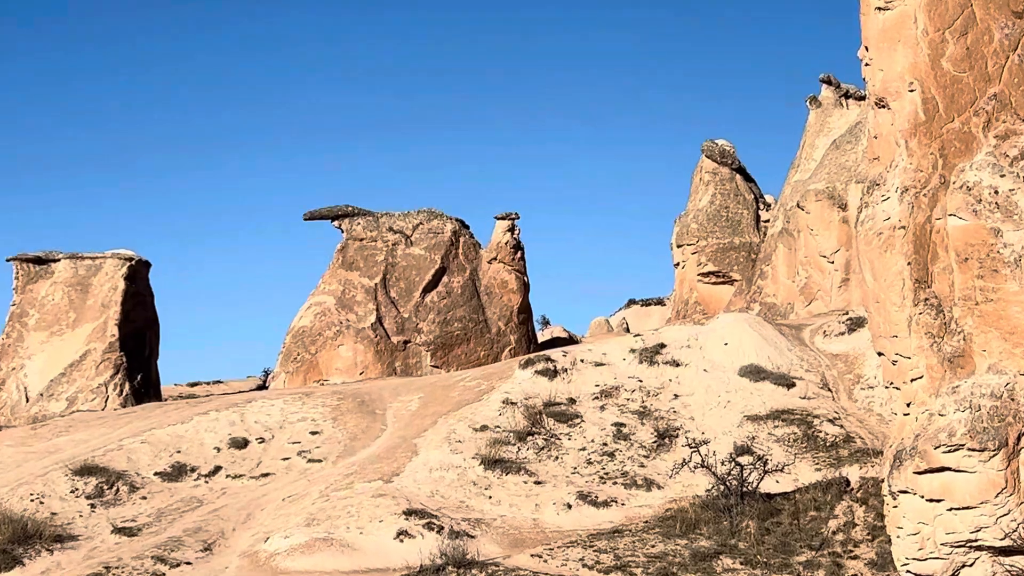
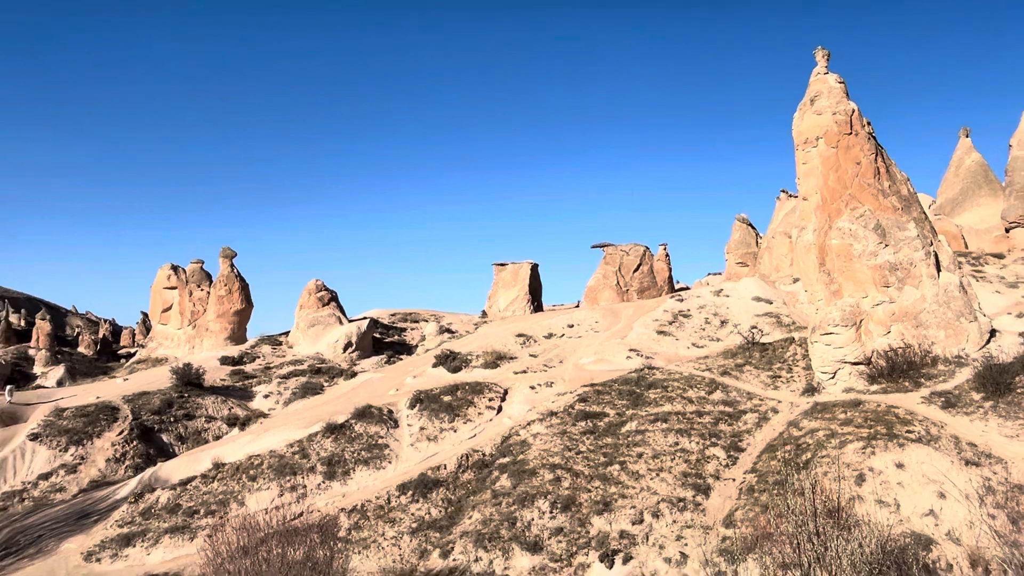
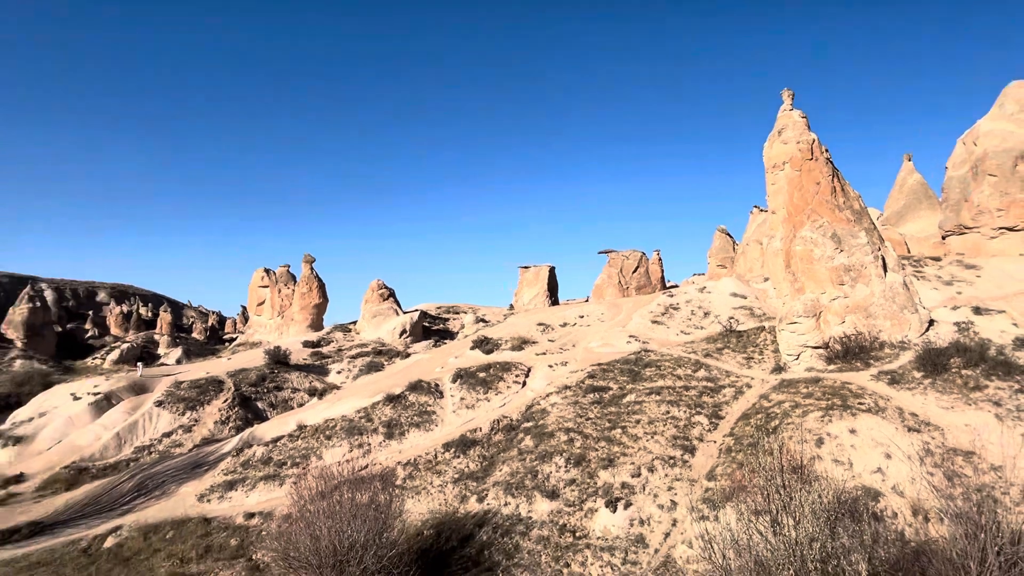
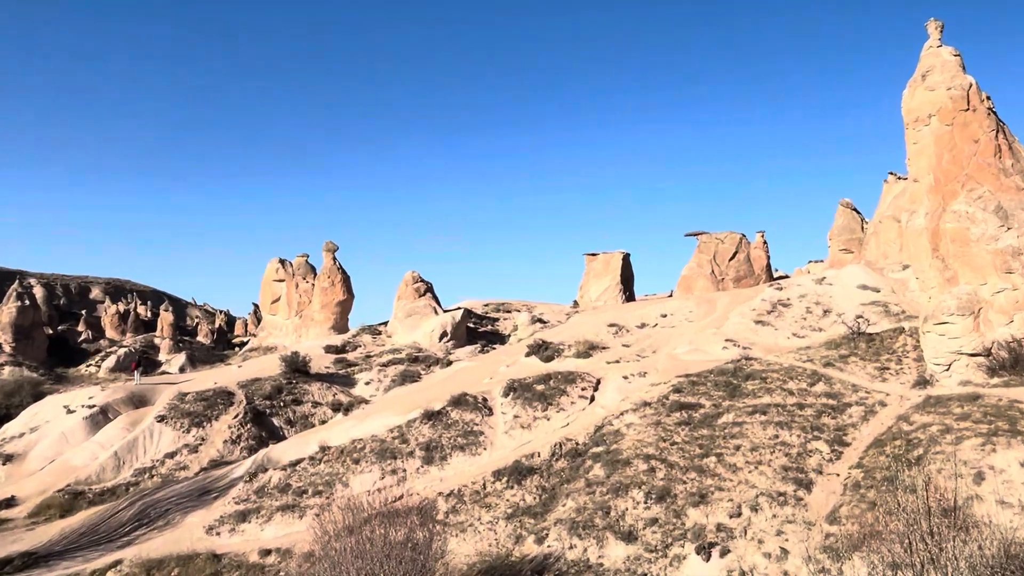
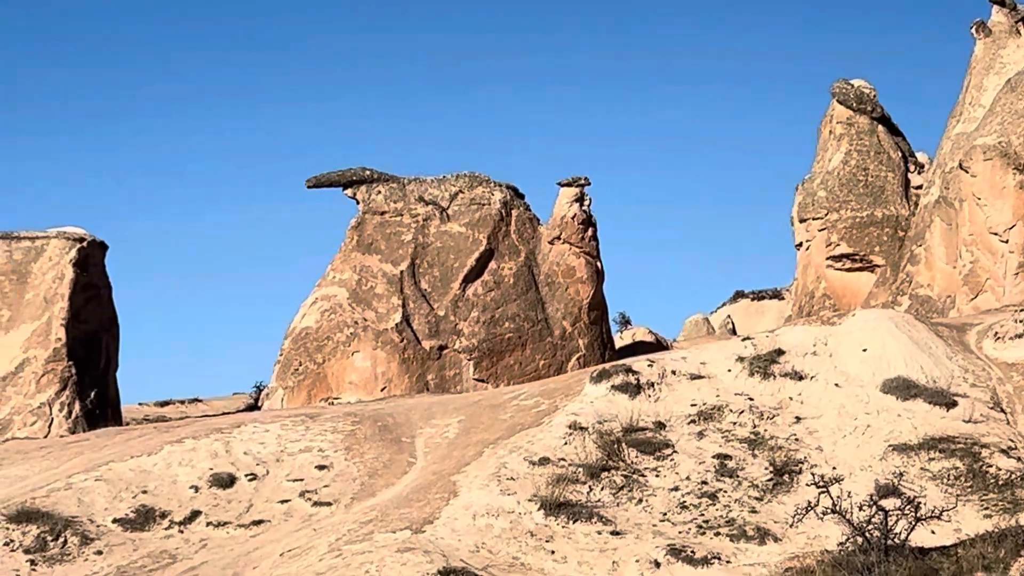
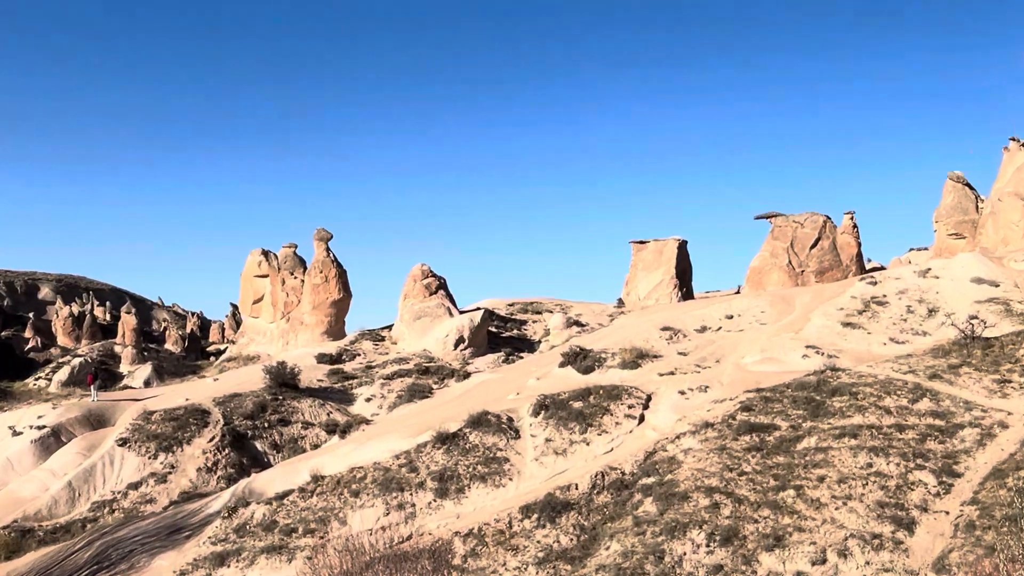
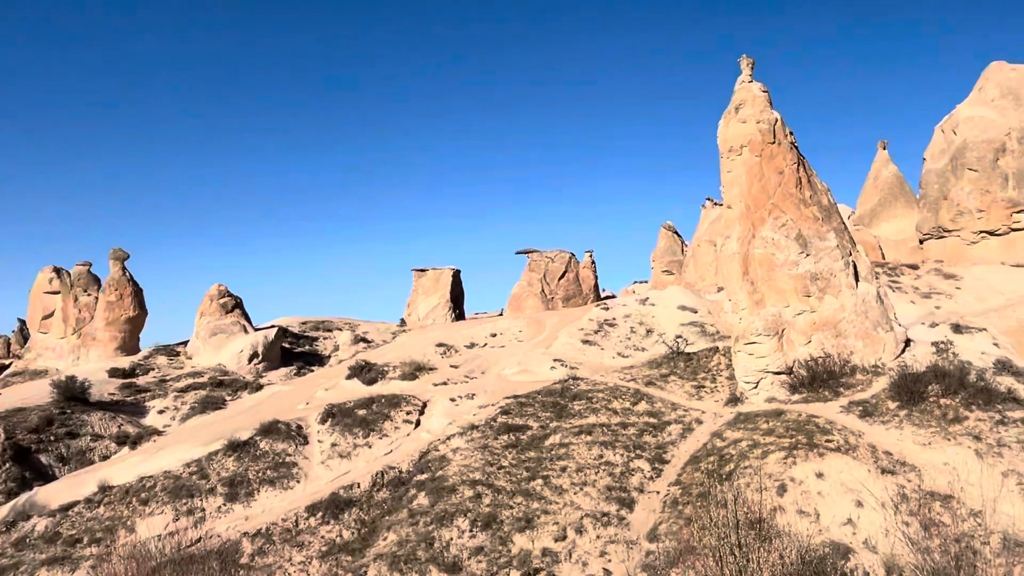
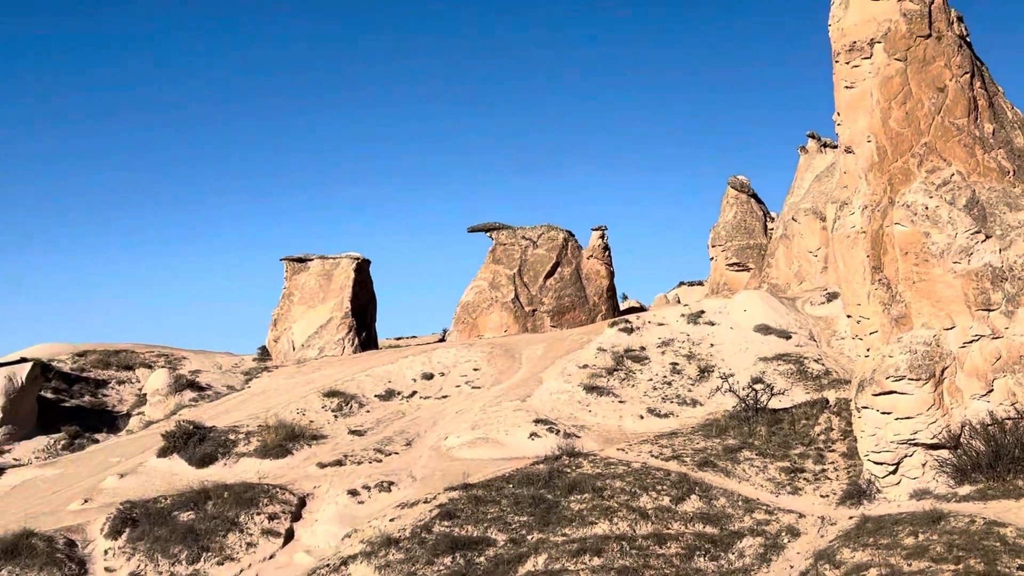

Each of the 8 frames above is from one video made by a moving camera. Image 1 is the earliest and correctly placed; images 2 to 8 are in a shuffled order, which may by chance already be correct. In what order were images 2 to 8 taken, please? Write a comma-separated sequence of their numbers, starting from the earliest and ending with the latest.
5, 8, 7, 2, 3, 4, 6
